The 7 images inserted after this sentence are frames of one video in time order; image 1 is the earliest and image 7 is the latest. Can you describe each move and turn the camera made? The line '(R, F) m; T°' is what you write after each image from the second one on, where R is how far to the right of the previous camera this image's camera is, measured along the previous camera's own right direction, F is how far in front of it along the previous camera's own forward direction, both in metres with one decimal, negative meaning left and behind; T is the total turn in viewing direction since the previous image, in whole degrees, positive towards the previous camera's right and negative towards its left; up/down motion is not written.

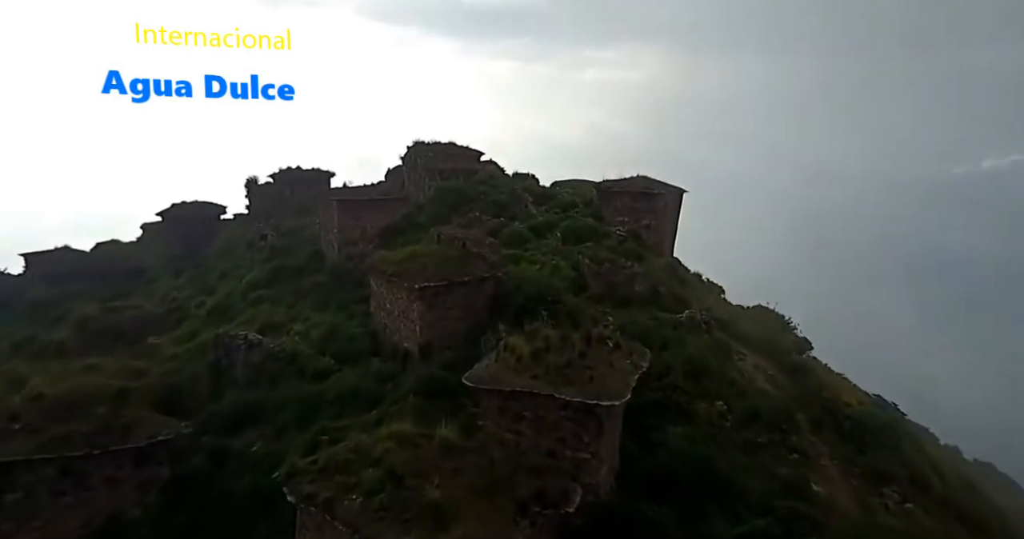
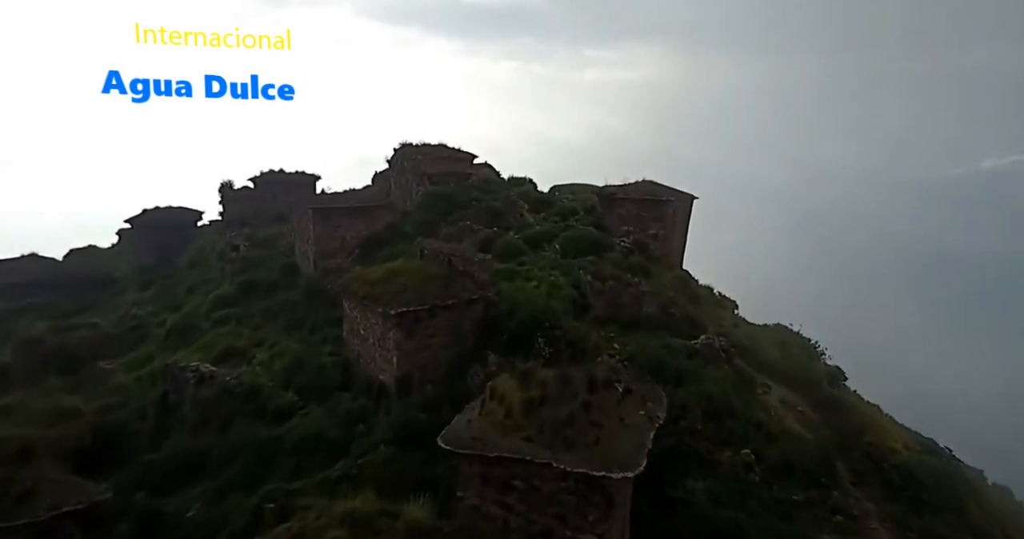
(+0.1, +1.3) m; 0°
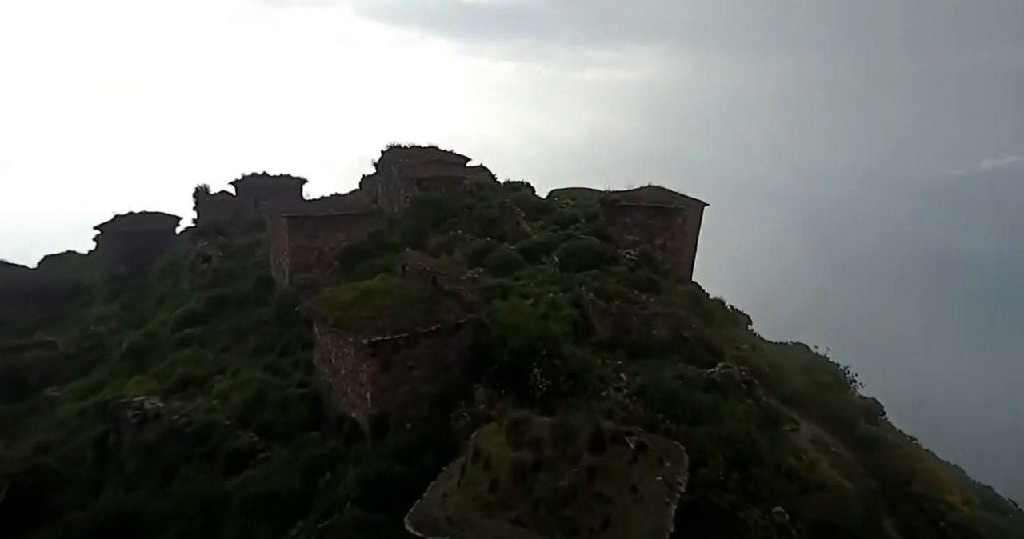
(+0.1, +1.1) m; 0°
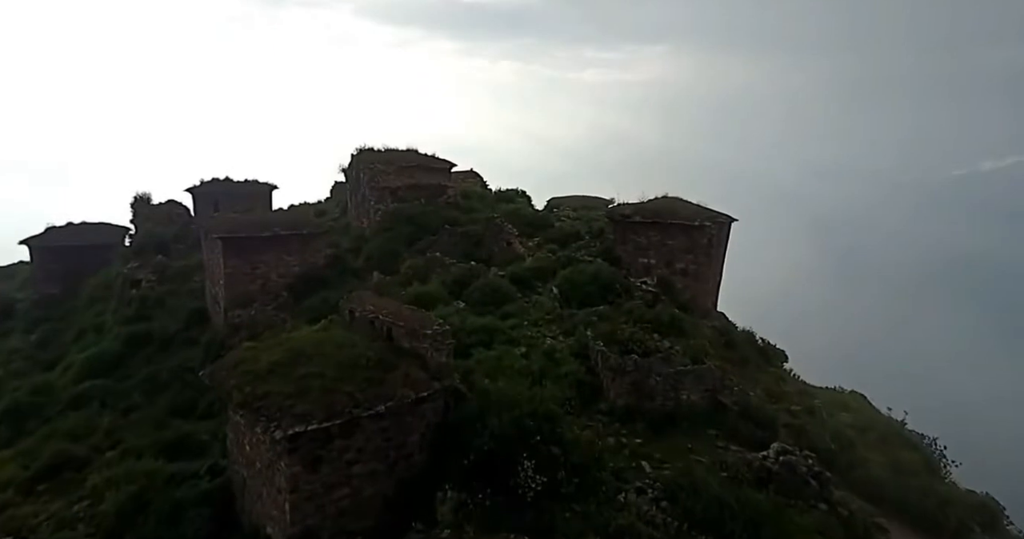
(+0.2, +2.1) m; 0°
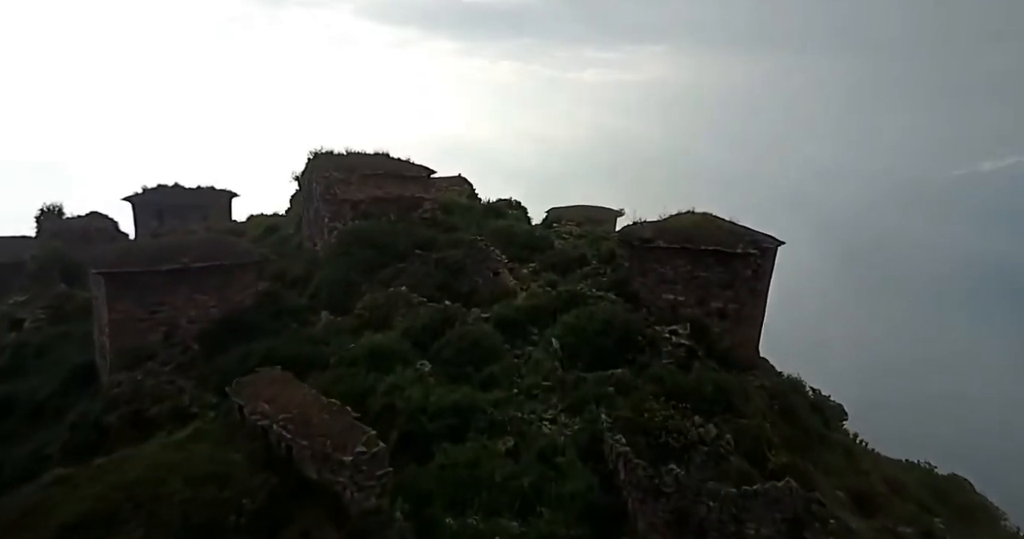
(+0.2, +2.3) m; 0°
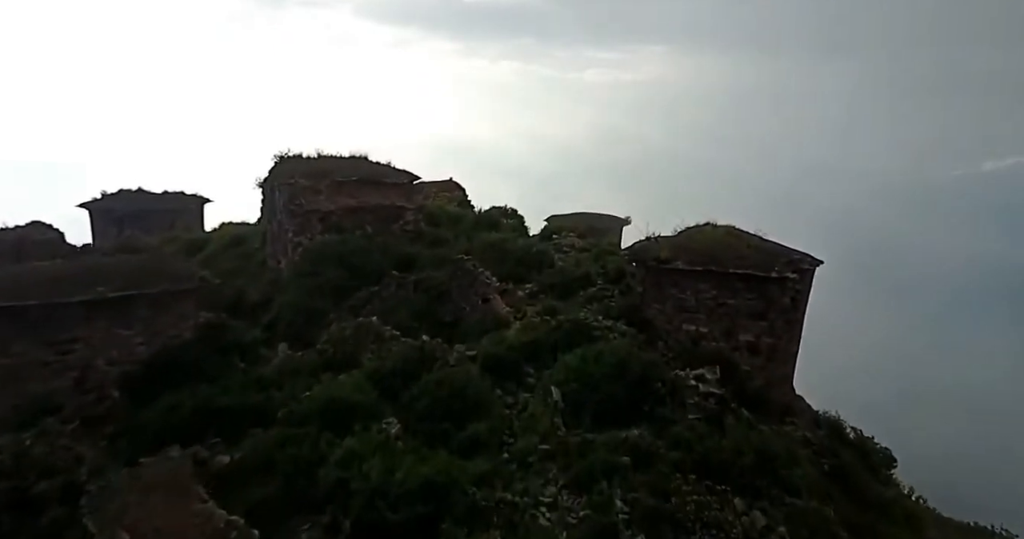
(+0.1, +1.3) m; 0°
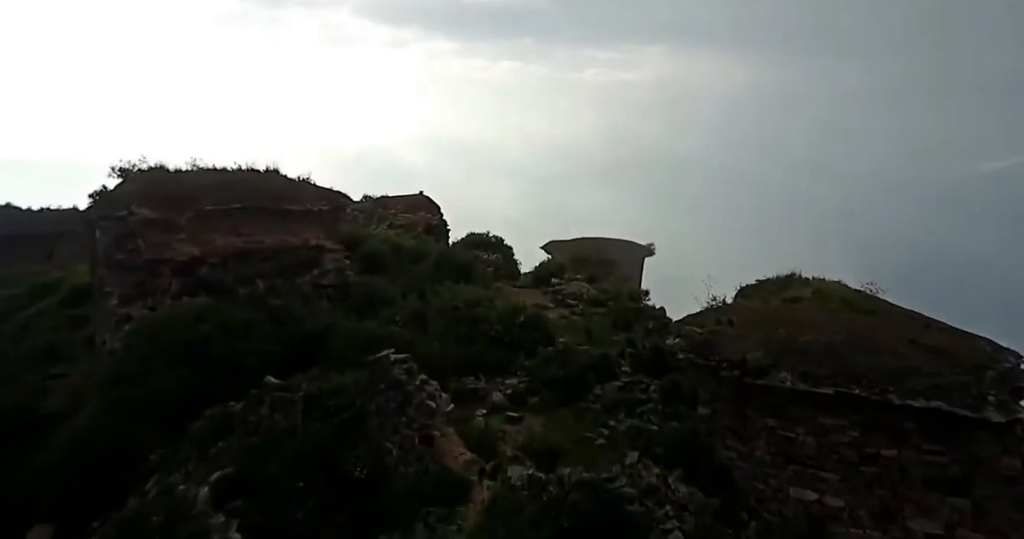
(+0.2, +3.2) m; 0°
